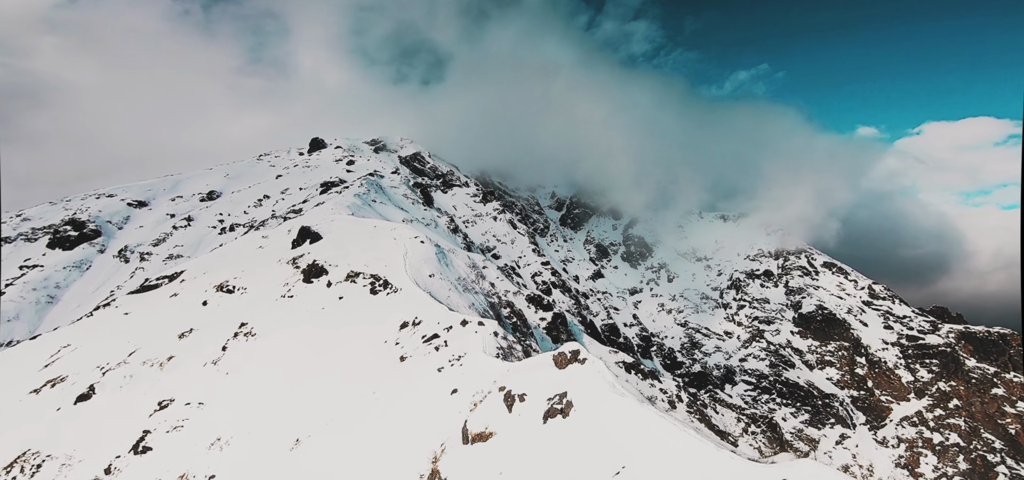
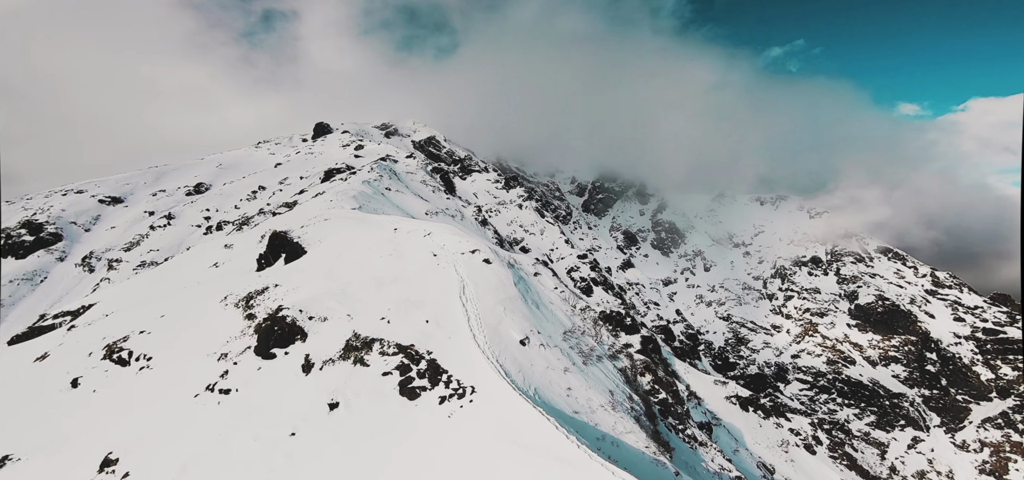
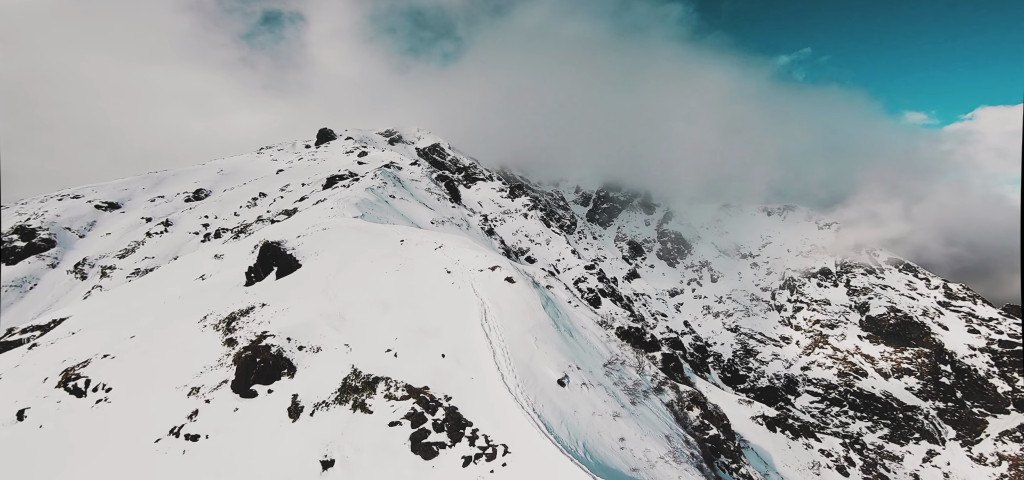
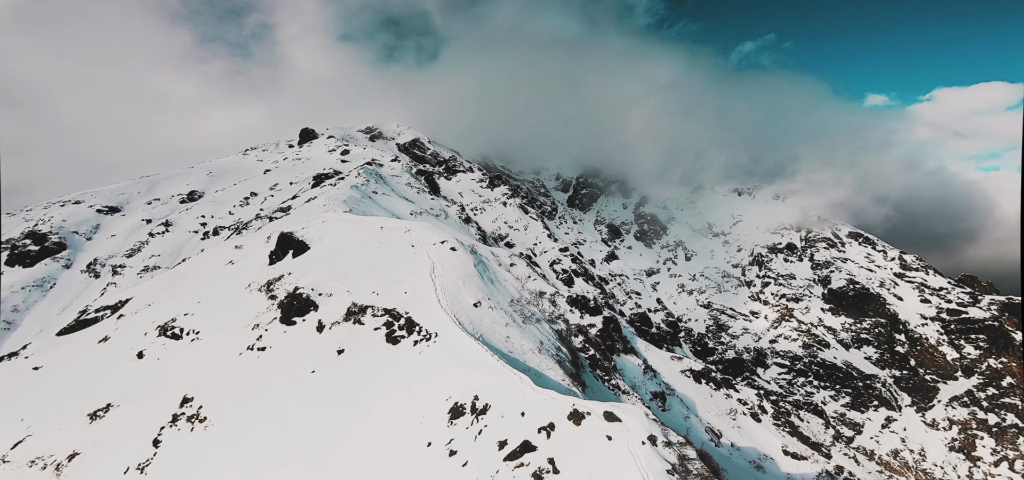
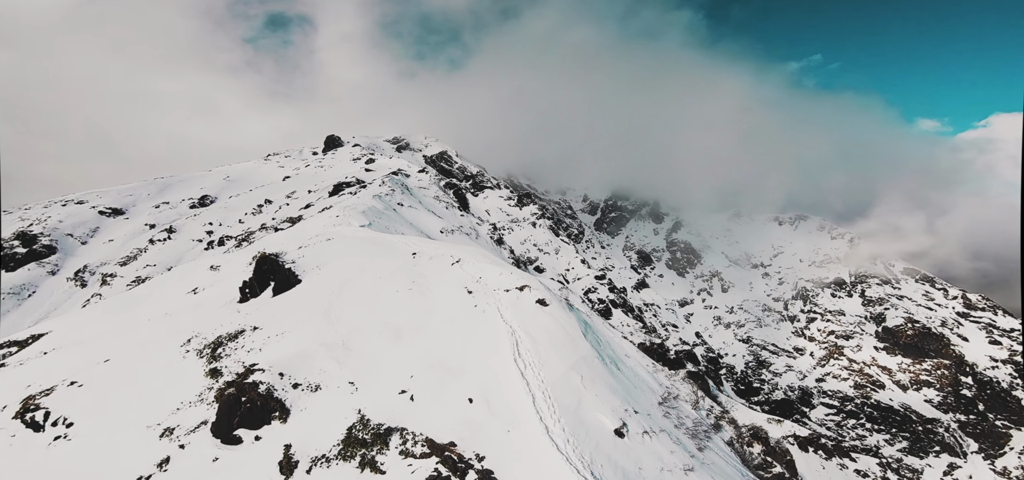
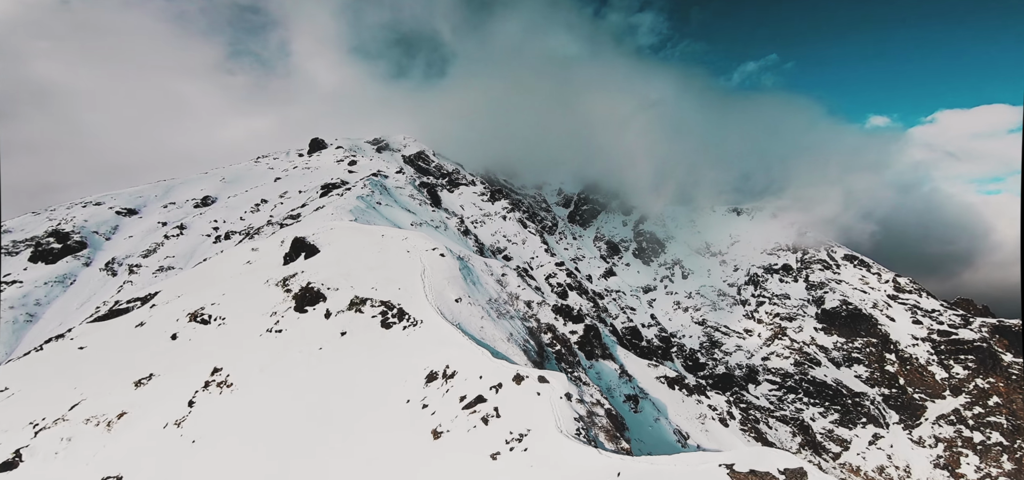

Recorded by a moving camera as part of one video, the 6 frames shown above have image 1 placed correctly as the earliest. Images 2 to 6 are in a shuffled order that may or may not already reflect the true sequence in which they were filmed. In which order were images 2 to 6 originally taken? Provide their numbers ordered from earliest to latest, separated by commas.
6, 4, 2, 3, 5
